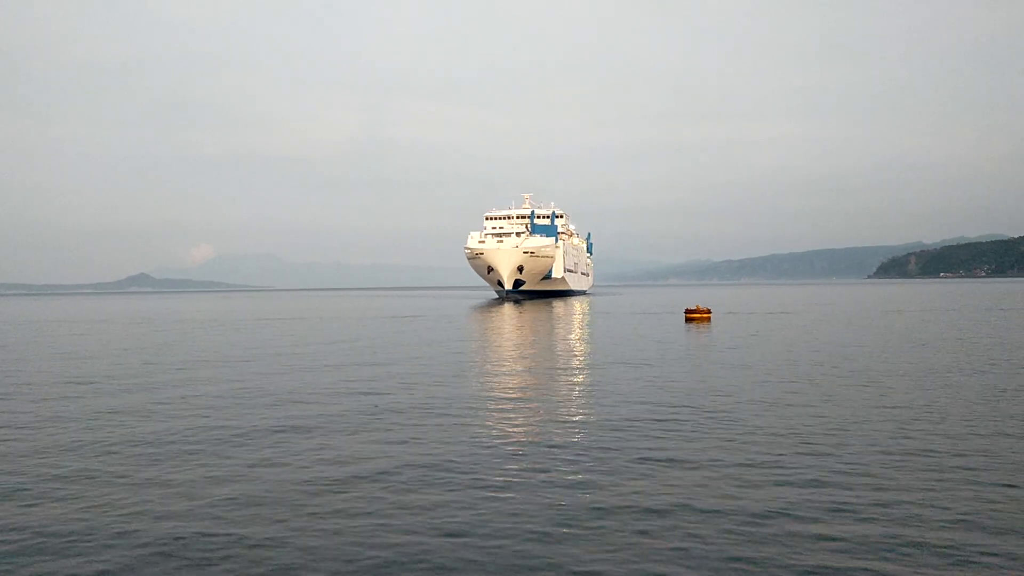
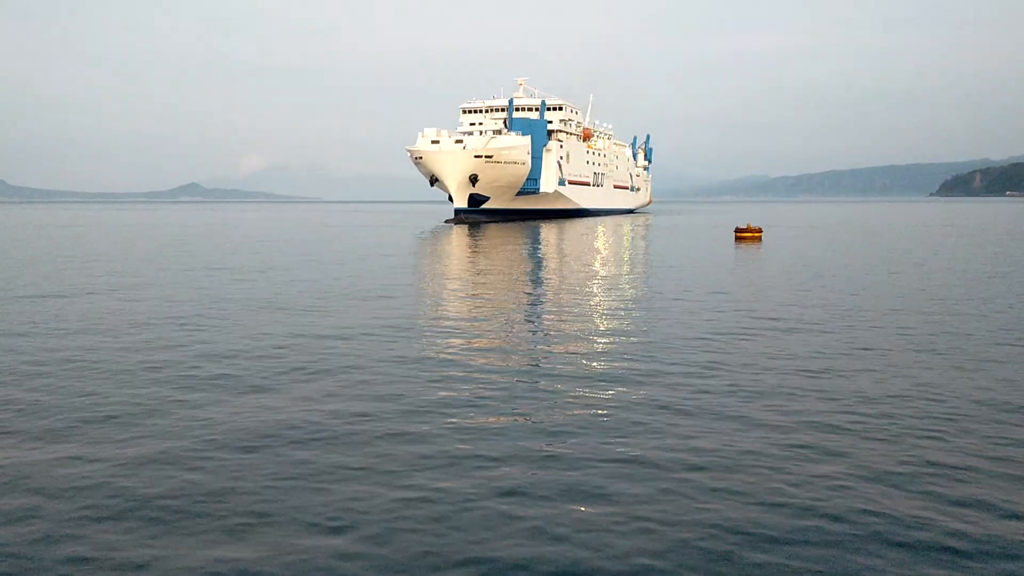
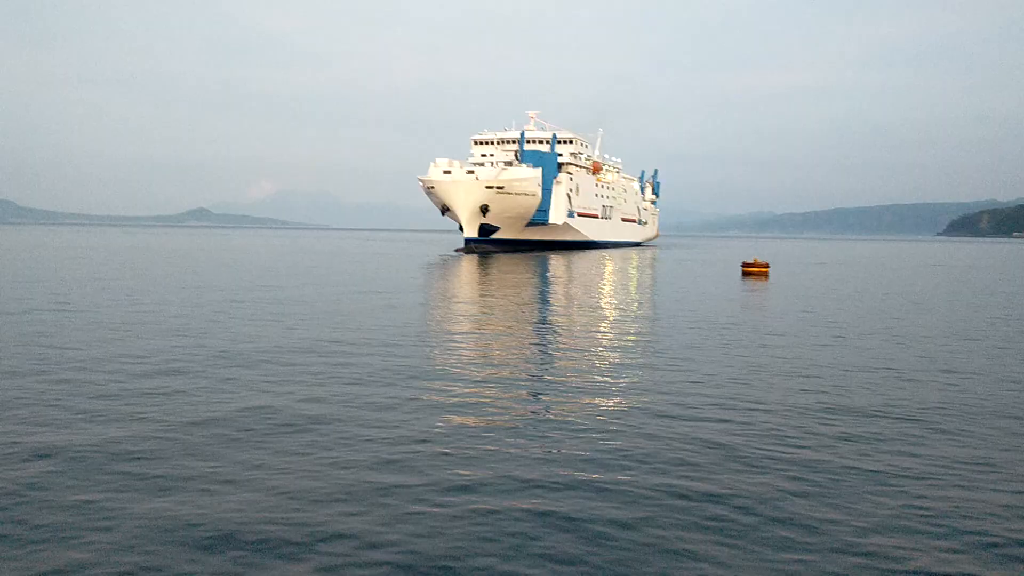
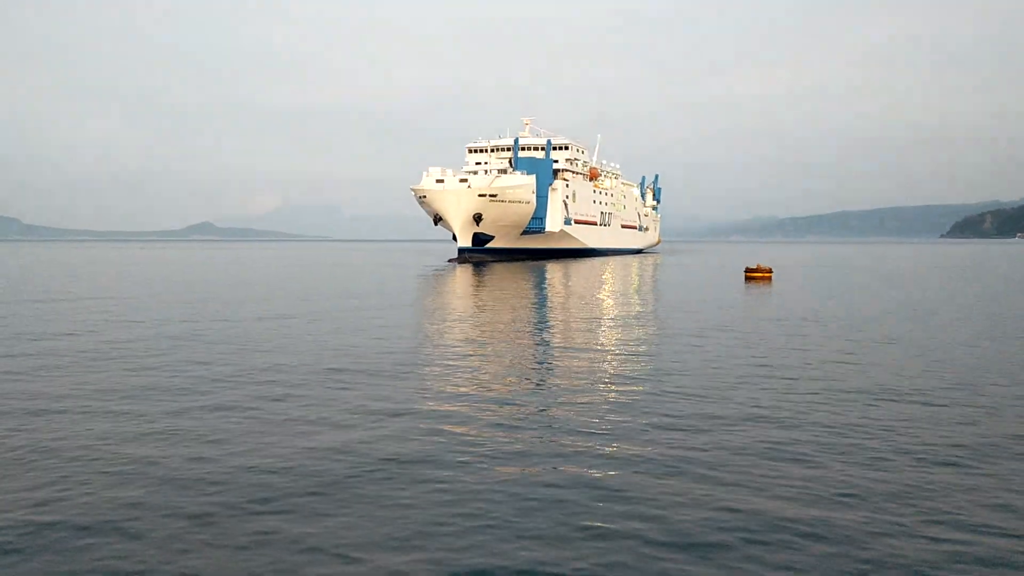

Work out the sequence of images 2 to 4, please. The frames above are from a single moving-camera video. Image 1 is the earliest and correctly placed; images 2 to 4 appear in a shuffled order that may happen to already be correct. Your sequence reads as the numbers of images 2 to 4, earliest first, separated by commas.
3, 2, 4
